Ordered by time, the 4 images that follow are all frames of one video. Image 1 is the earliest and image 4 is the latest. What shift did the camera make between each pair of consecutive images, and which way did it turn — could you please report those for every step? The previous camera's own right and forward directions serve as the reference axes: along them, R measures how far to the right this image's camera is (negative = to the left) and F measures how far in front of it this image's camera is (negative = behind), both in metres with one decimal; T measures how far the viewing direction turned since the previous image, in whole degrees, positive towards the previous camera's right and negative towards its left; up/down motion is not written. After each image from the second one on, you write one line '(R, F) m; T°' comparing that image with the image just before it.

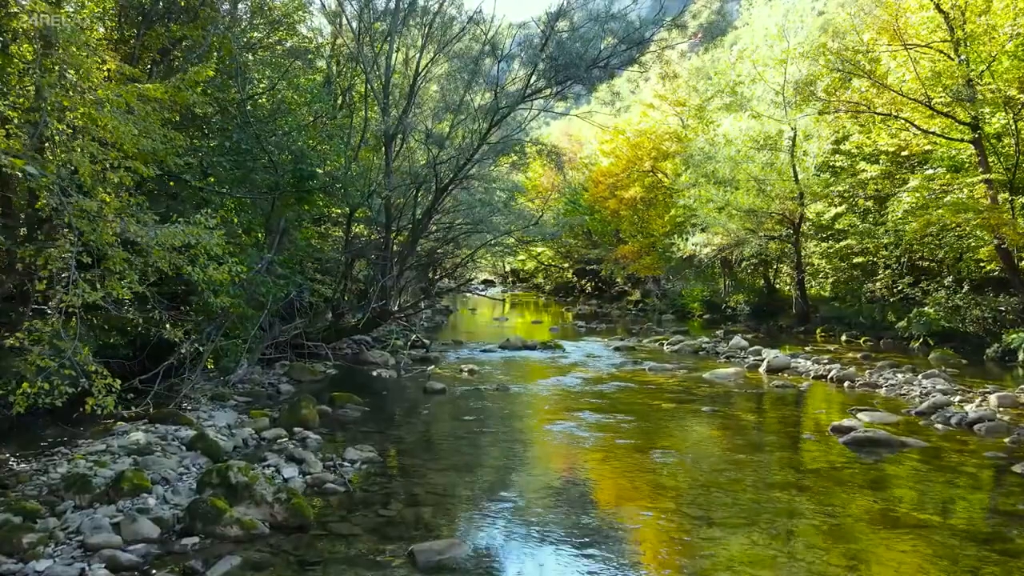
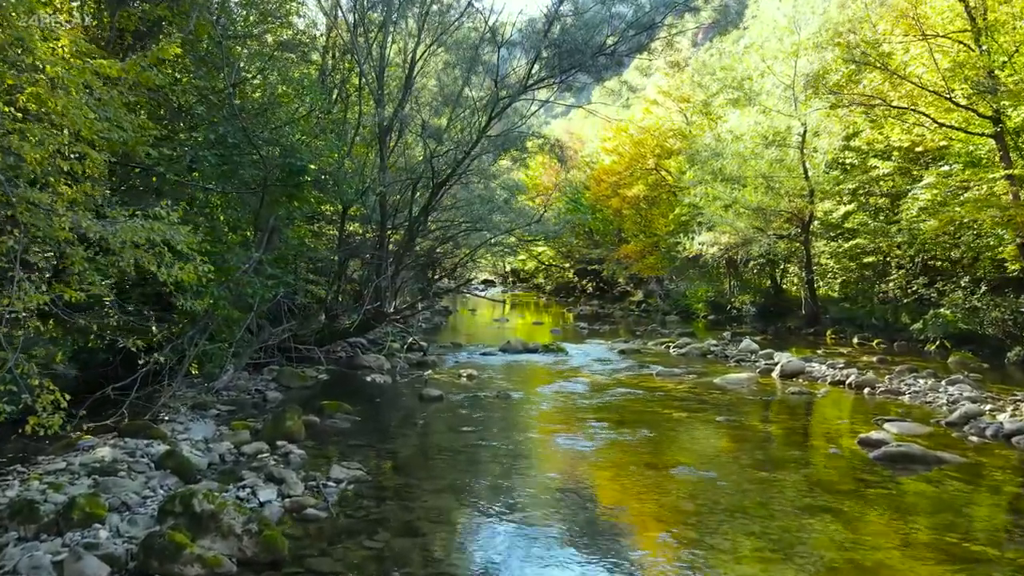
(0.0, +0.7) m; 0°
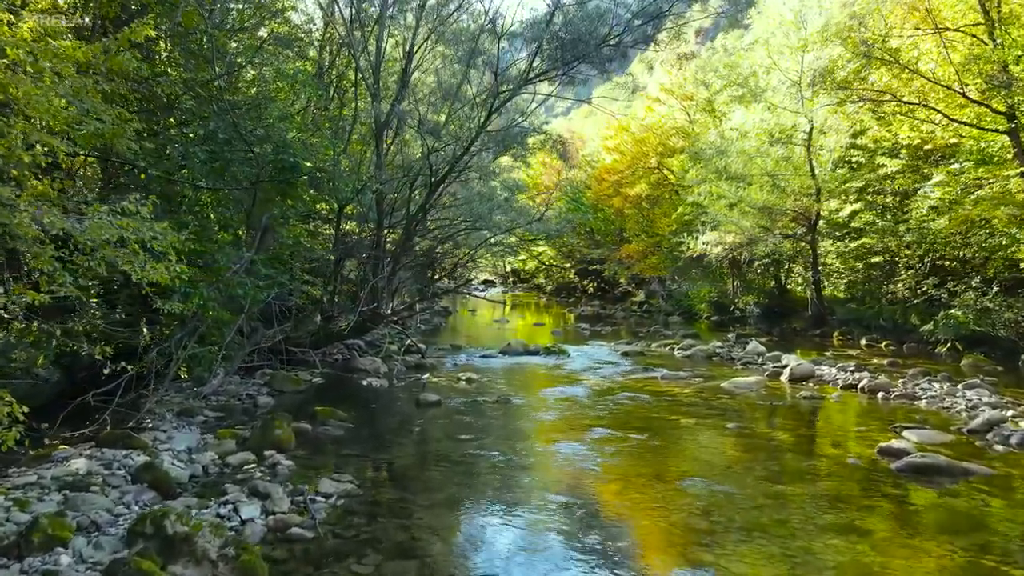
(0.0, +0.5) m; 0°
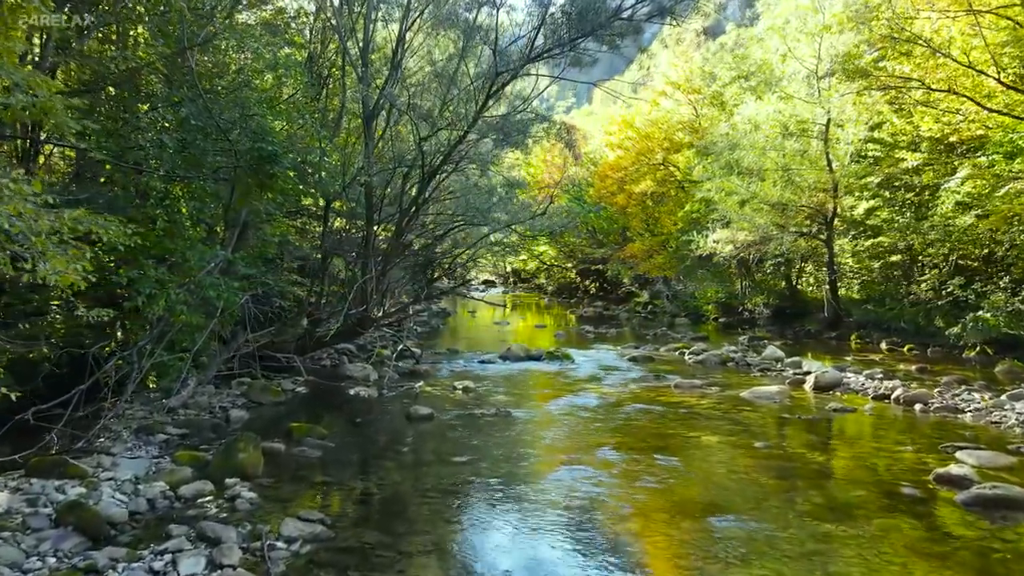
(0.0, +1.2) m; 0°
